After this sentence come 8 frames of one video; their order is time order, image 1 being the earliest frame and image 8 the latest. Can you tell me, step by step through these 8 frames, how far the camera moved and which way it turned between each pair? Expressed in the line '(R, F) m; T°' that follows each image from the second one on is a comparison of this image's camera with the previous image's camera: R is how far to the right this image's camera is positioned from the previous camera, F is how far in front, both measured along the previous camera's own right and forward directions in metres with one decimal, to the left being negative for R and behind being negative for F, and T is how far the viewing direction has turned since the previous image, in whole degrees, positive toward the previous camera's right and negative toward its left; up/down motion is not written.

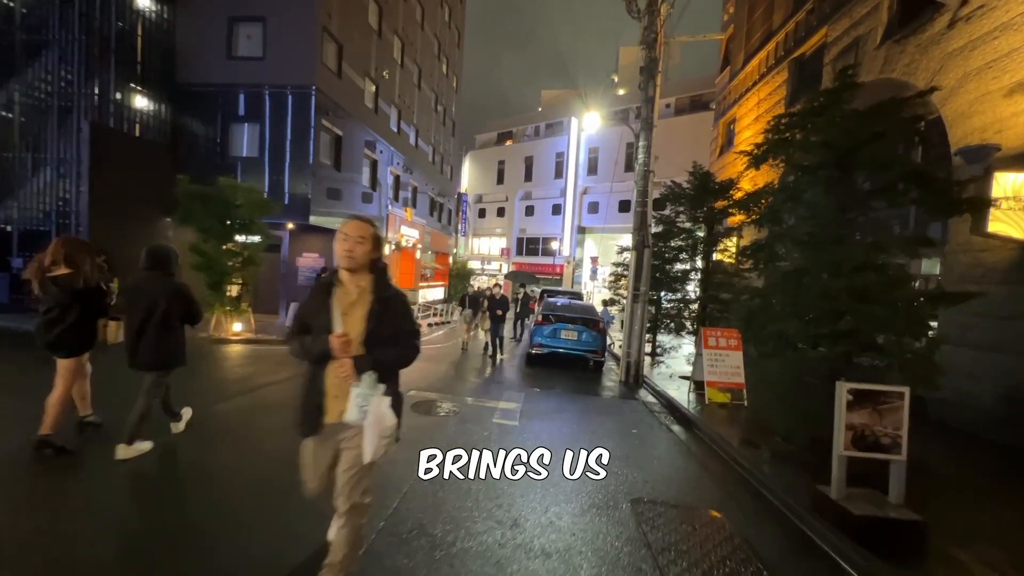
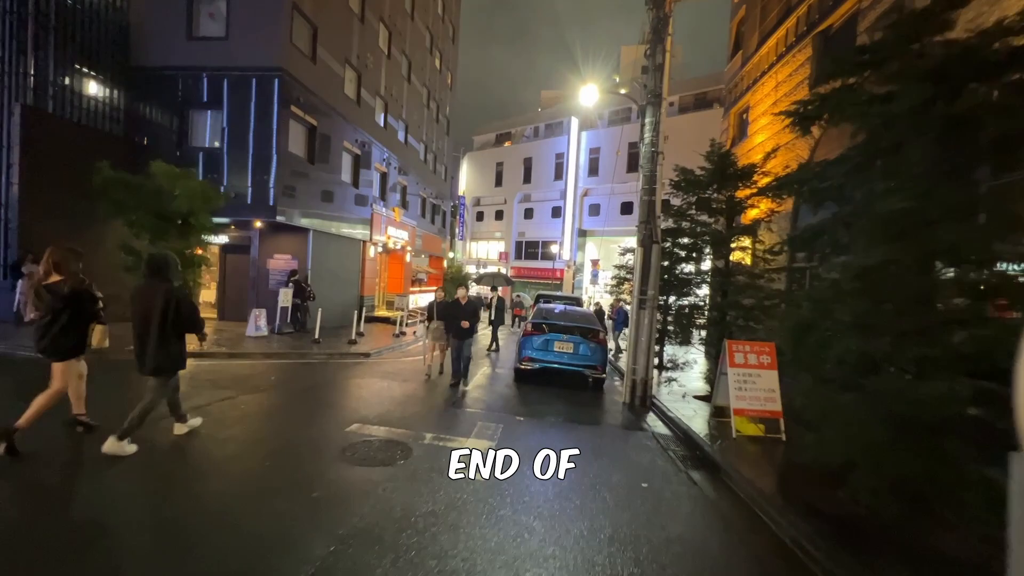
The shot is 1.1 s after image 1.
(+0.4, +1.7) m; 0°
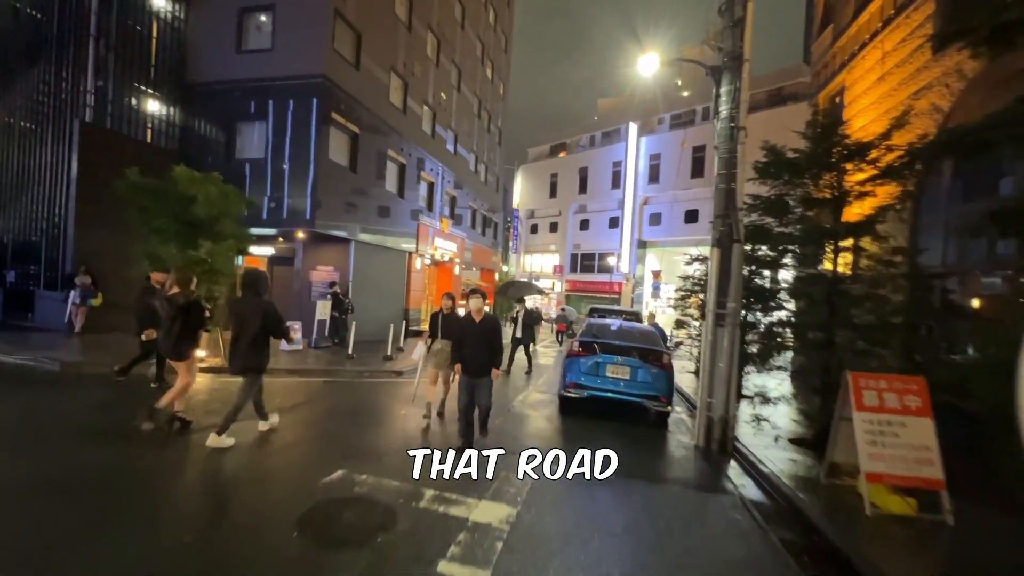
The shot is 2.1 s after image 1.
(+0.3, +1.5) m; -8°
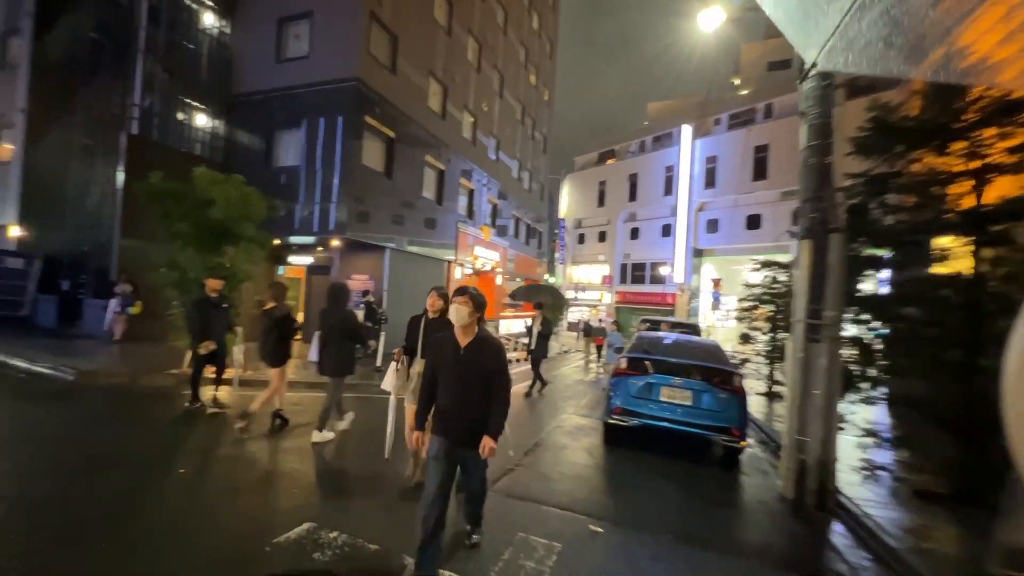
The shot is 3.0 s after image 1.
(+0.3, +1.2) m; -6°
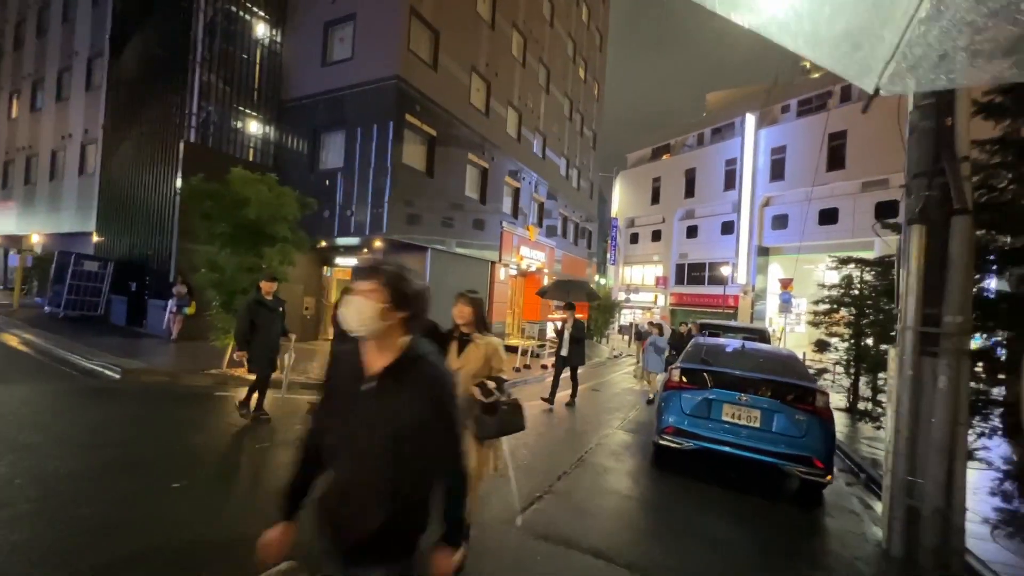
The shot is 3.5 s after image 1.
(+0.2, +0.7) m; -7°
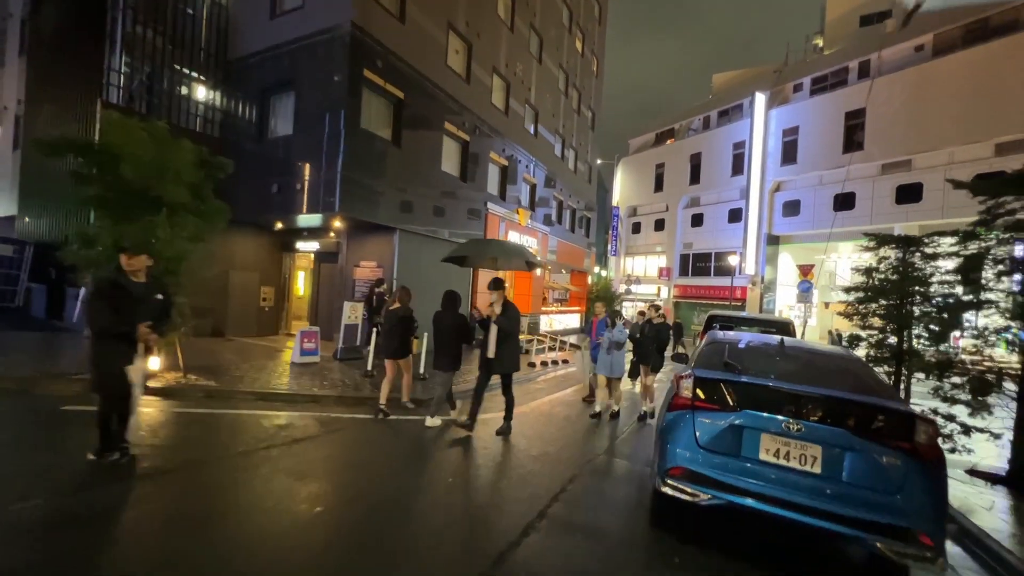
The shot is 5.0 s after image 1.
(+0.7, +2.0) m; 0°
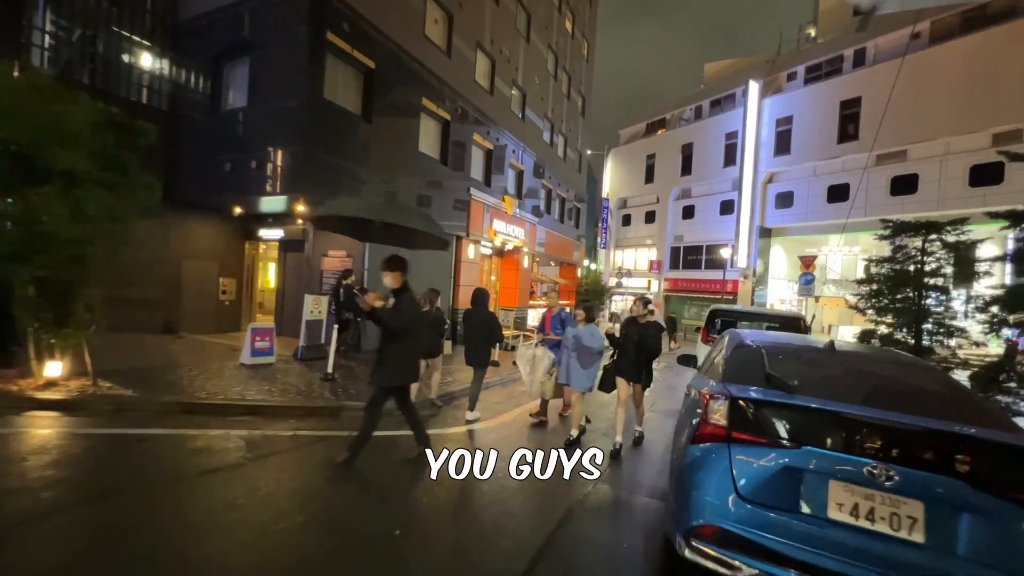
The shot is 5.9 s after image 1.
(+0.2, +1.2) m; +1°
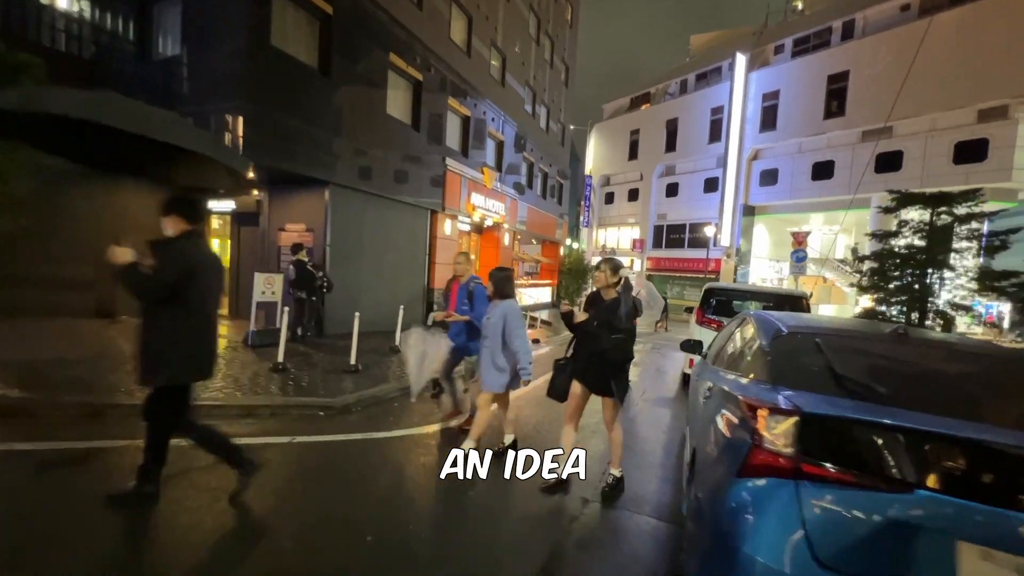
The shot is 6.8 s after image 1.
(+0.1, +1.0) m; +2°
